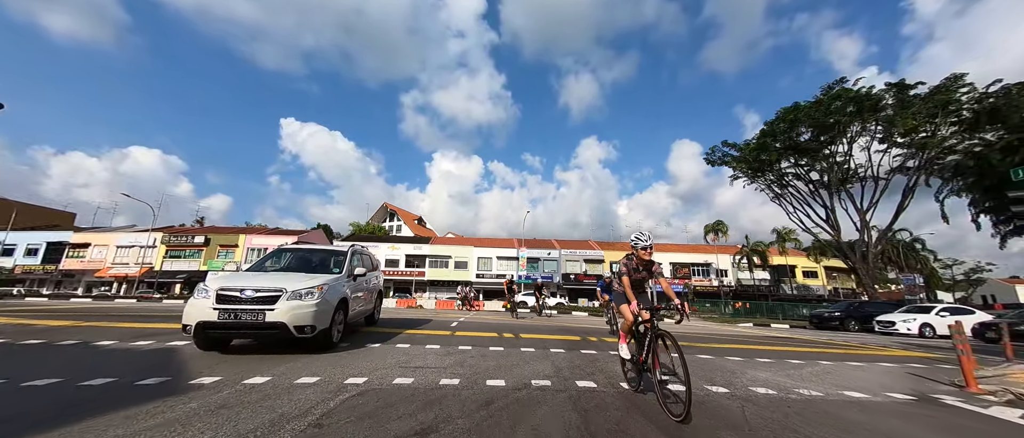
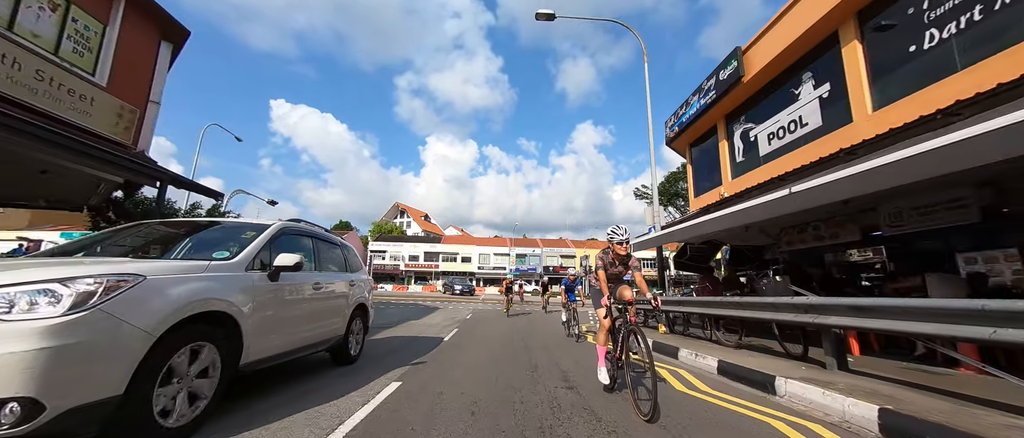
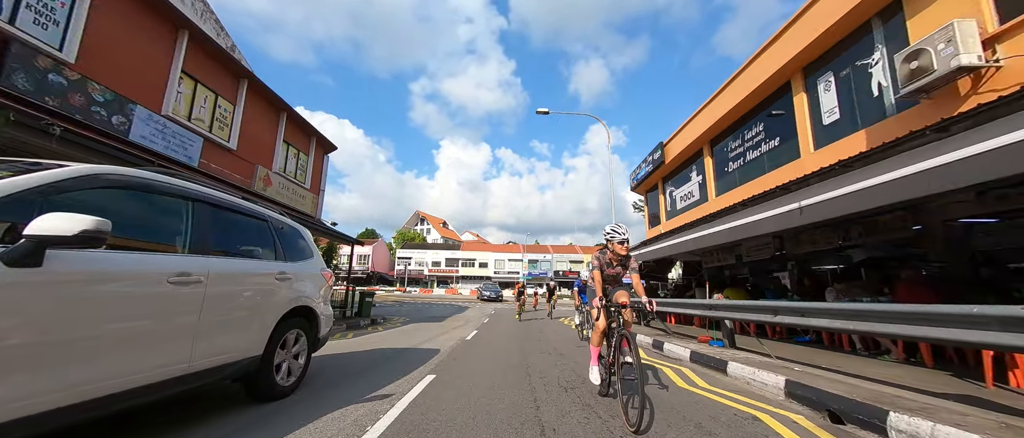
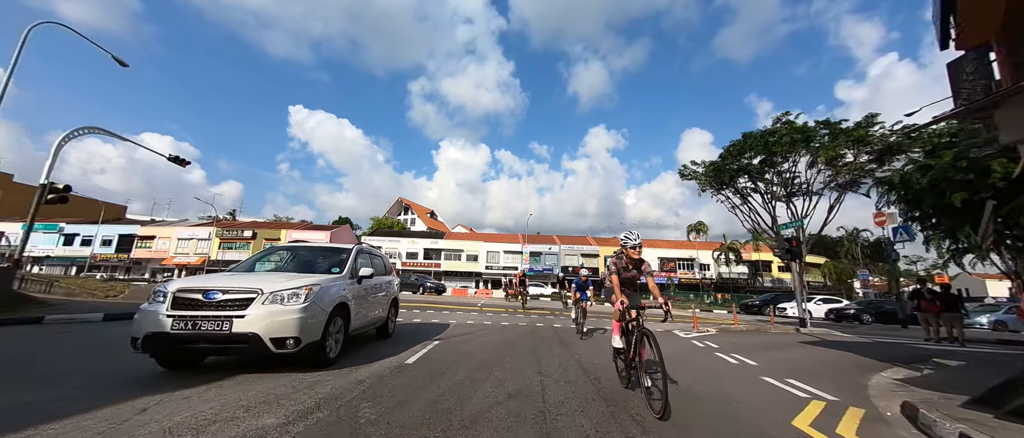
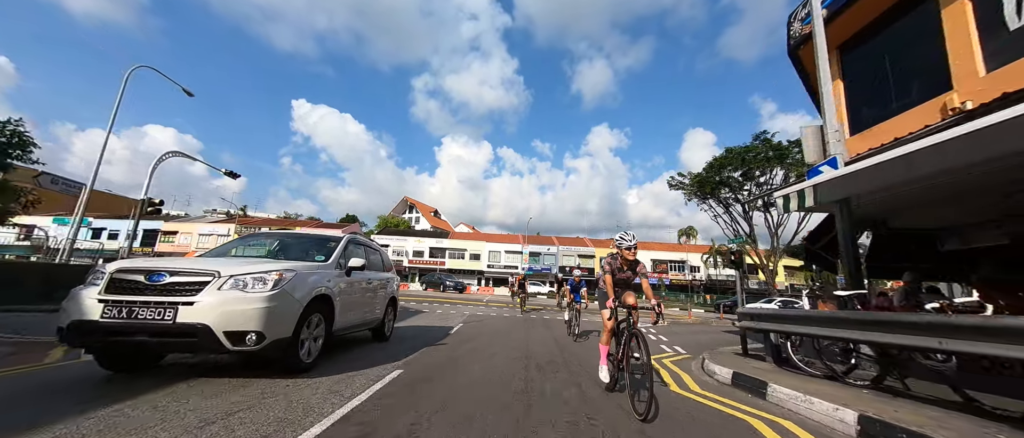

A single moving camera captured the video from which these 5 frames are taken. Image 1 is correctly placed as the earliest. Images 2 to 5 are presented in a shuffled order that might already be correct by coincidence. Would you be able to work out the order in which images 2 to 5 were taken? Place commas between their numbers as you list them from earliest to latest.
4, 5, 2, 3
